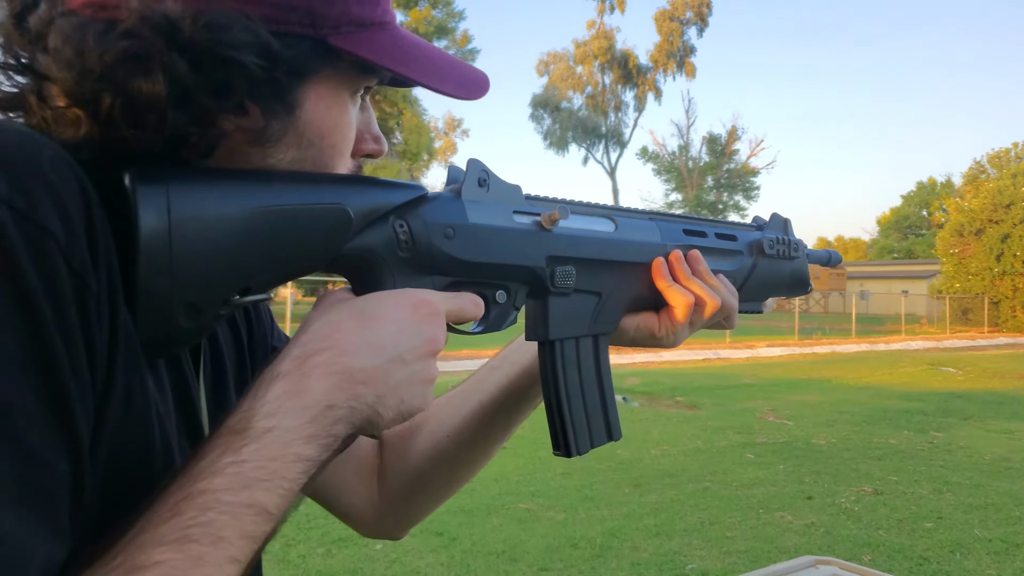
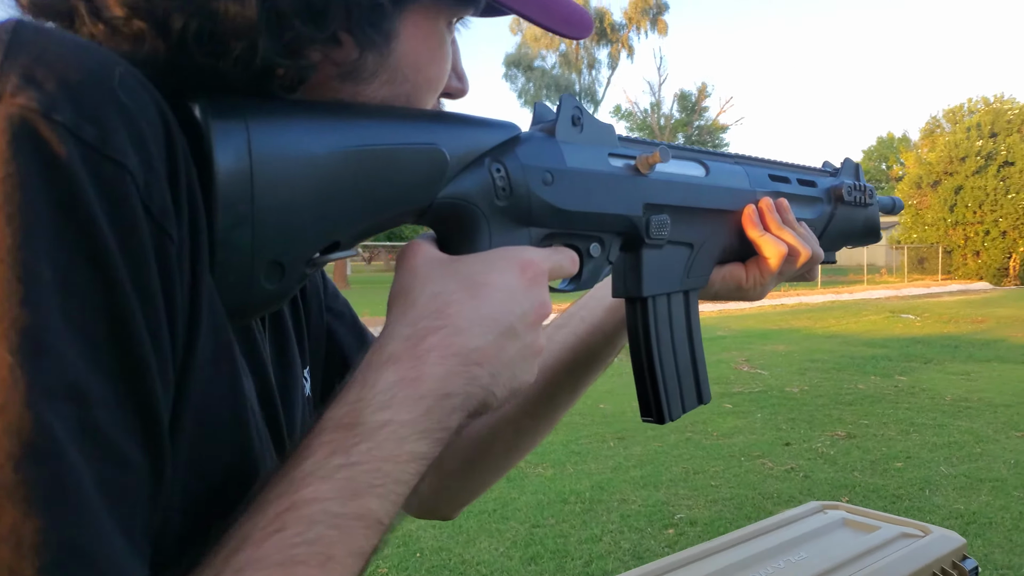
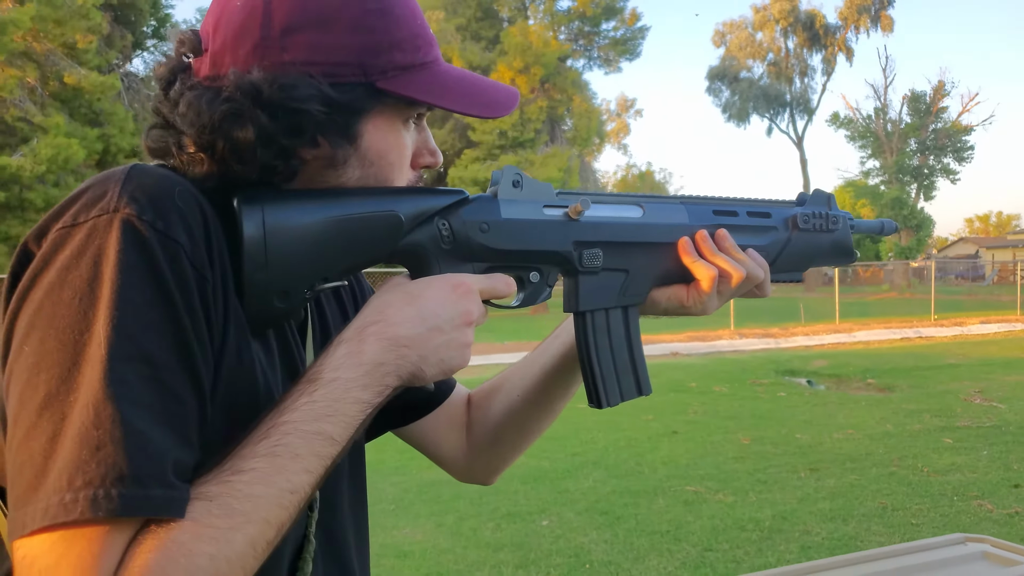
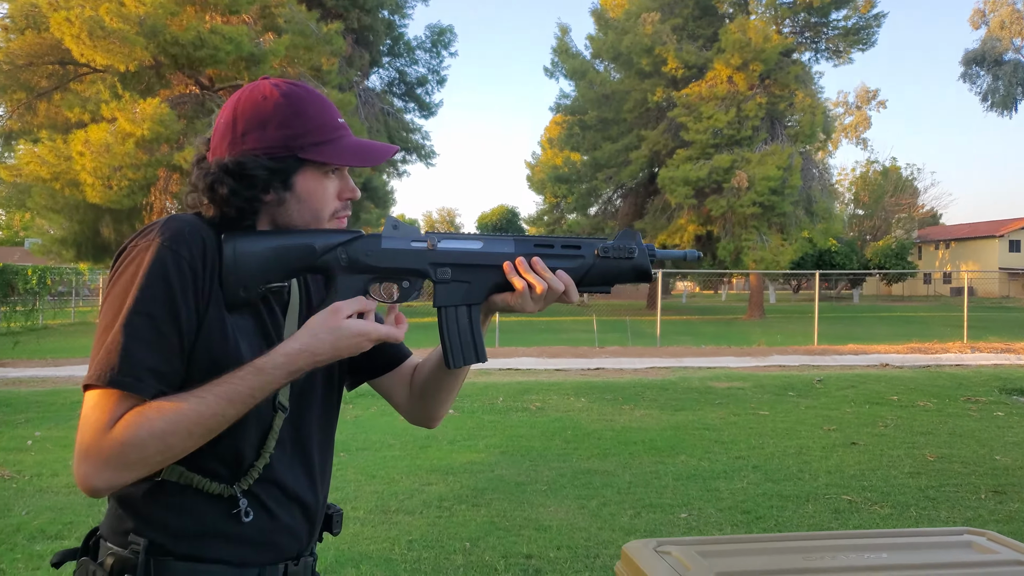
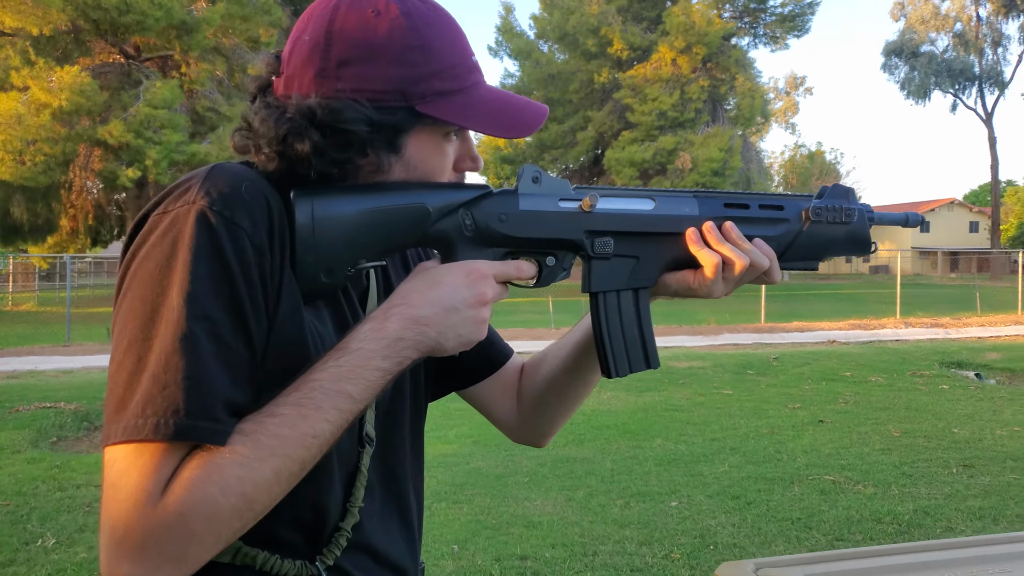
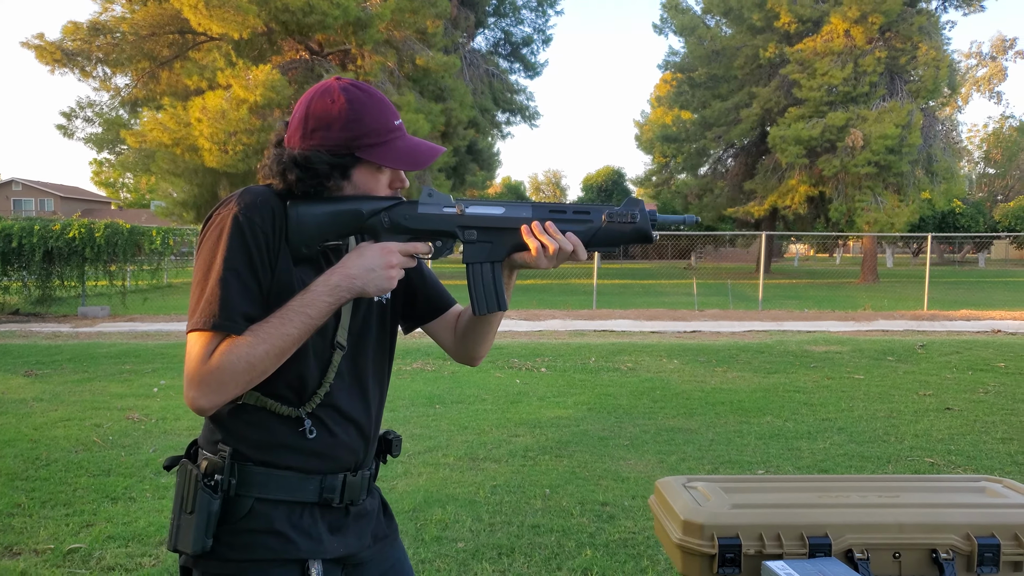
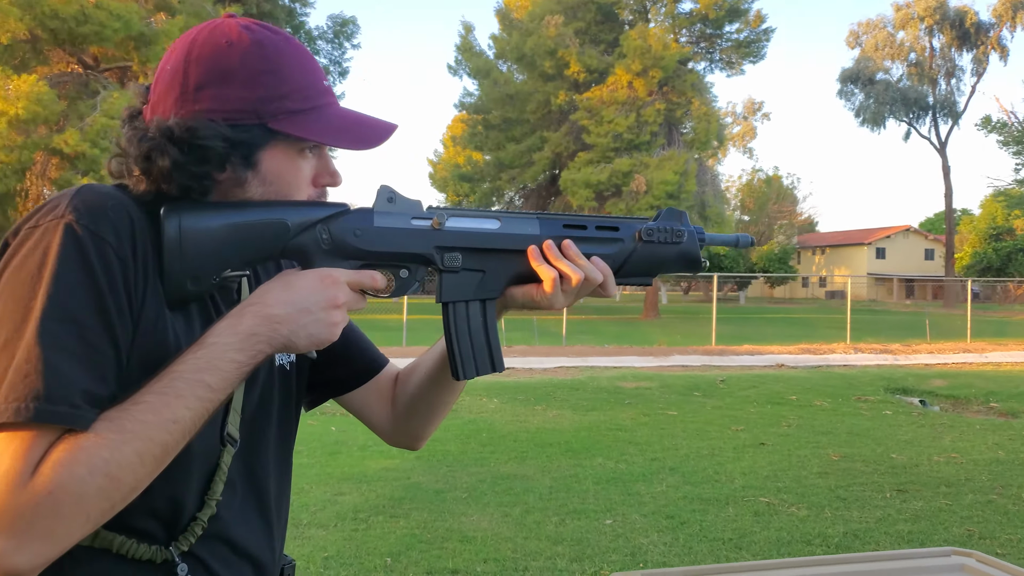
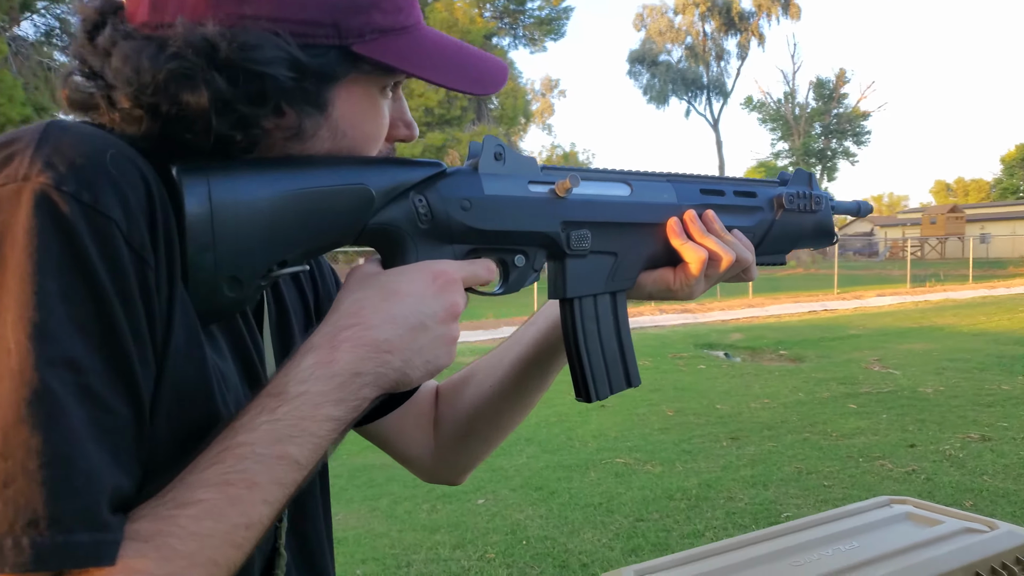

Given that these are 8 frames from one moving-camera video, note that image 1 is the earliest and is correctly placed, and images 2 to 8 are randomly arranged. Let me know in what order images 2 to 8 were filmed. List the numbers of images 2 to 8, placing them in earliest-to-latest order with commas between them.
3, 7, 4, 6, 5, 8, 2
